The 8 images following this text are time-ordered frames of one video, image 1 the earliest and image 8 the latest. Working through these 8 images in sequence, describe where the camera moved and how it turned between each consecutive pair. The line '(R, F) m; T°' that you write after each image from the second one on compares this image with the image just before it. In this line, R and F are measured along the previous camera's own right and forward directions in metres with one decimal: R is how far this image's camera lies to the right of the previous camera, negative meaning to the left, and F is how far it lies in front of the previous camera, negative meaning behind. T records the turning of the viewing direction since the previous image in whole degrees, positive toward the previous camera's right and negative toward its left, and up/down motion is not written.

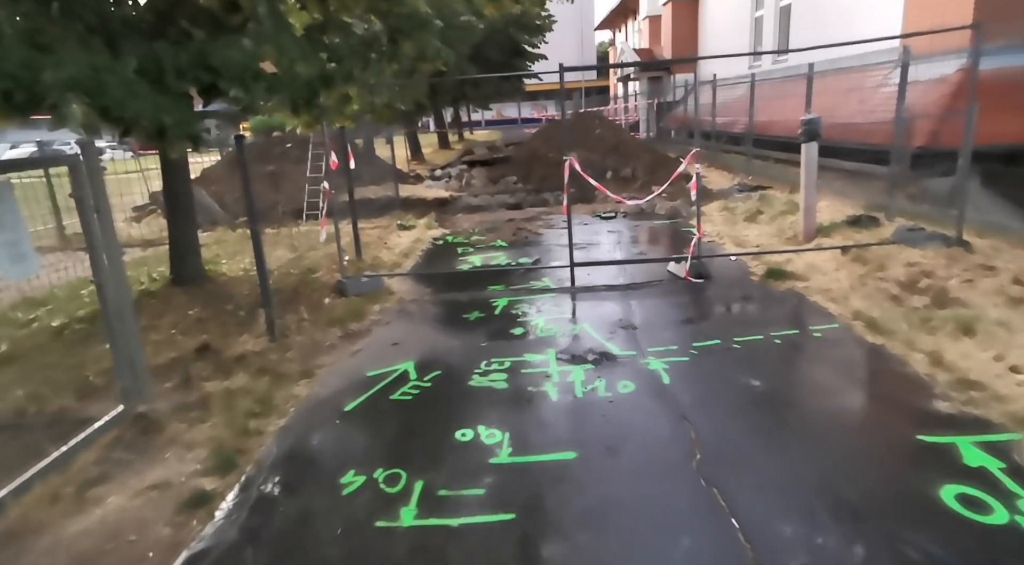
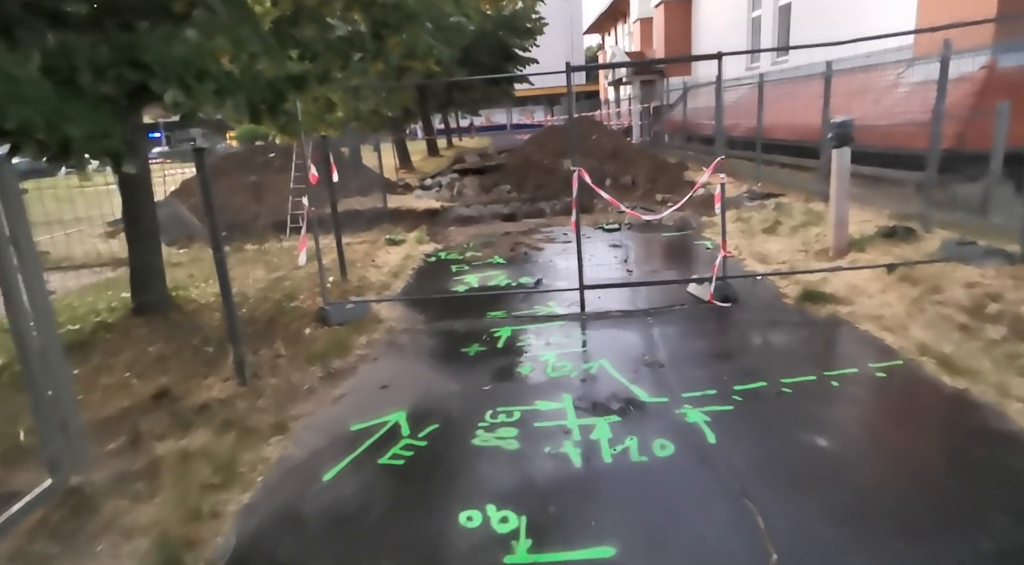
(-0.1, +0.7) m; +1°
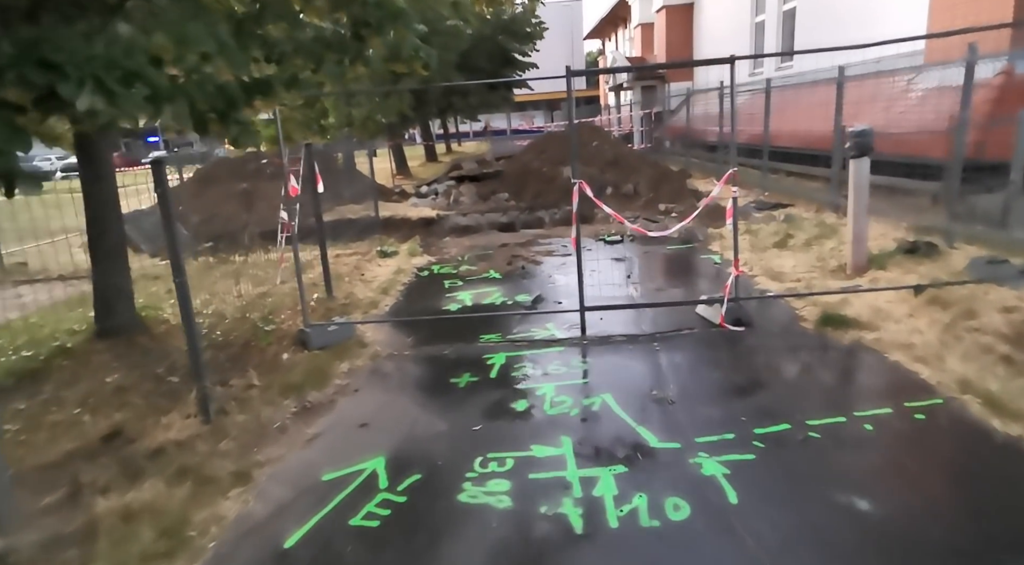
(0.0, +0.5) m; 0°
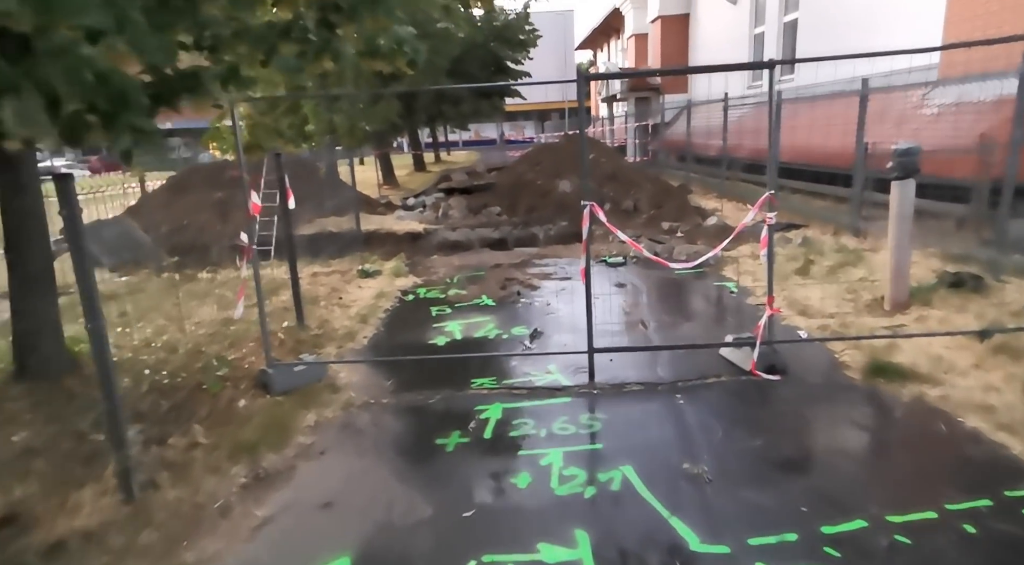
(-0.1, +0.8) m; +1°
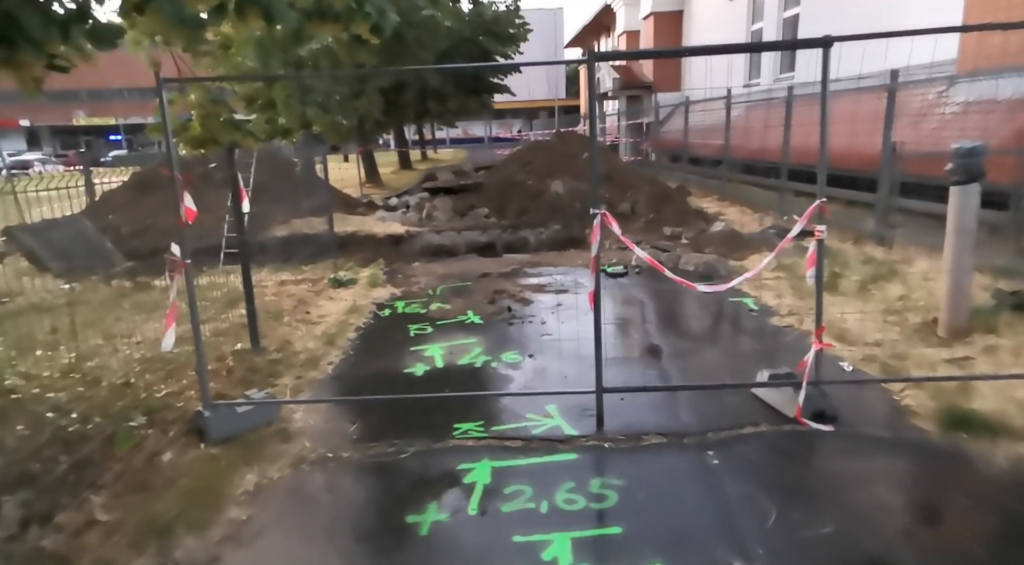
(0.0, +0.9) m; +1°
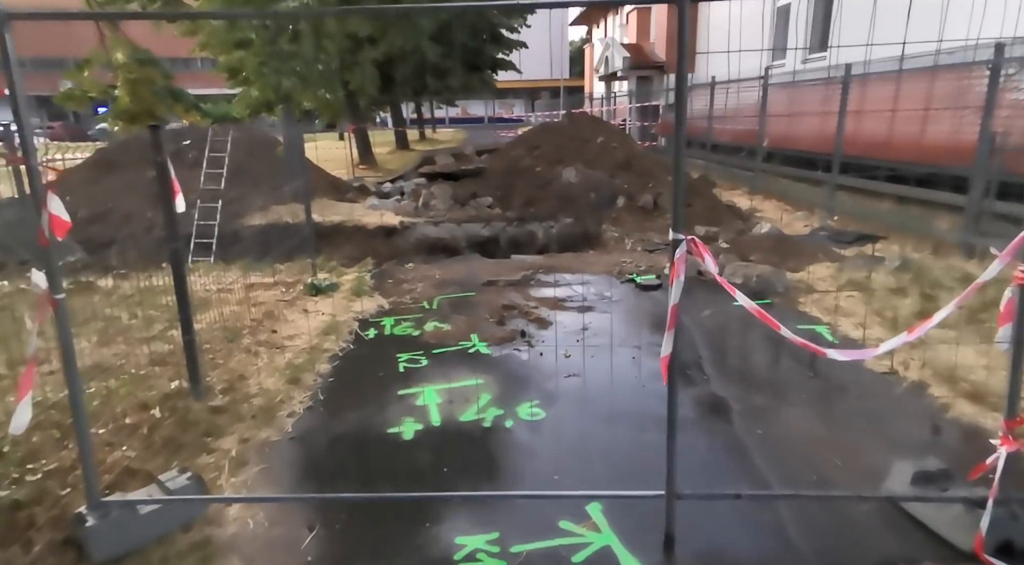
(-0.2, +1.4) m; 0°
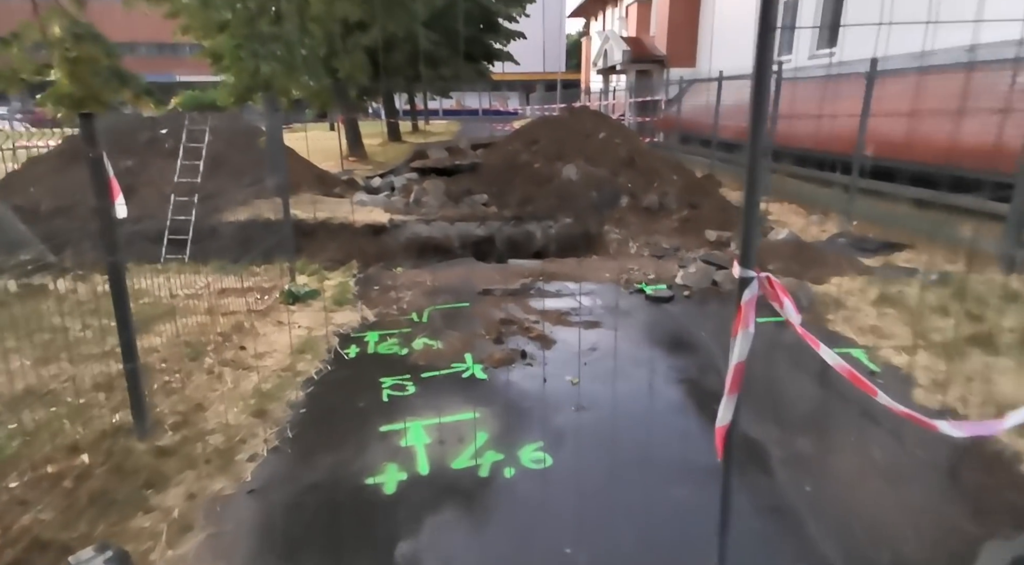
(-0.1, +0.6) m; +1°
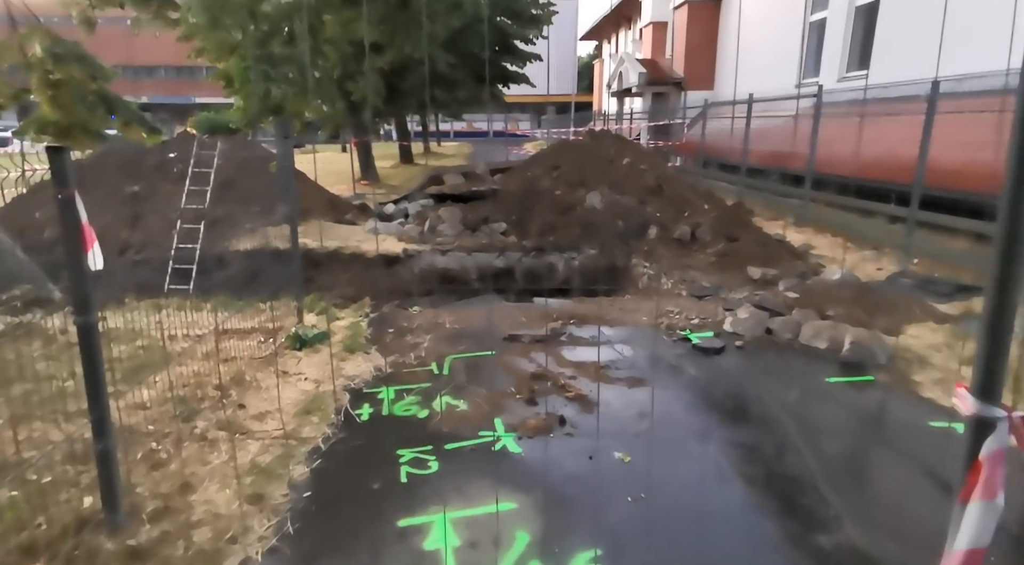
(-0.2, +0.6) m; -1°
